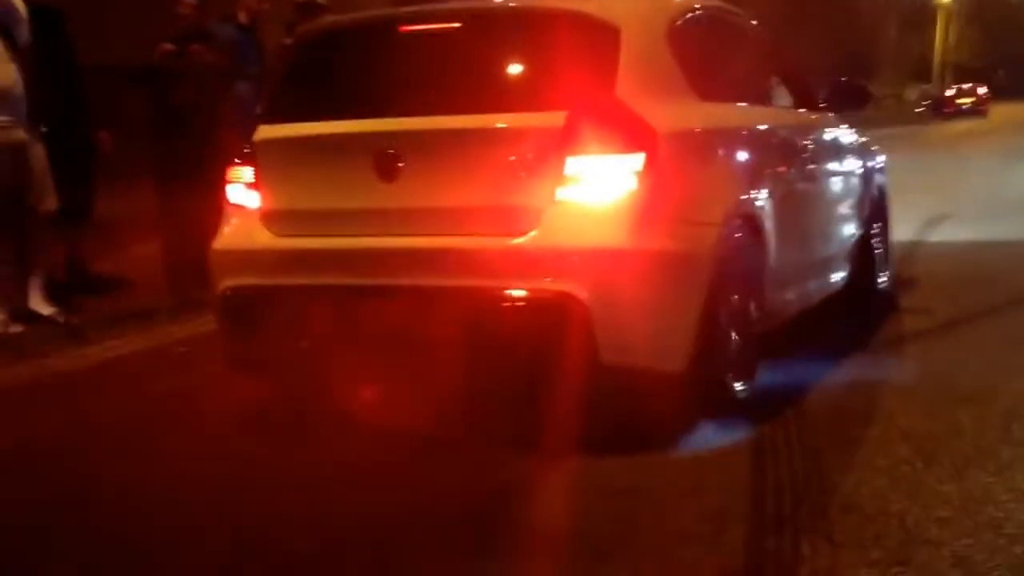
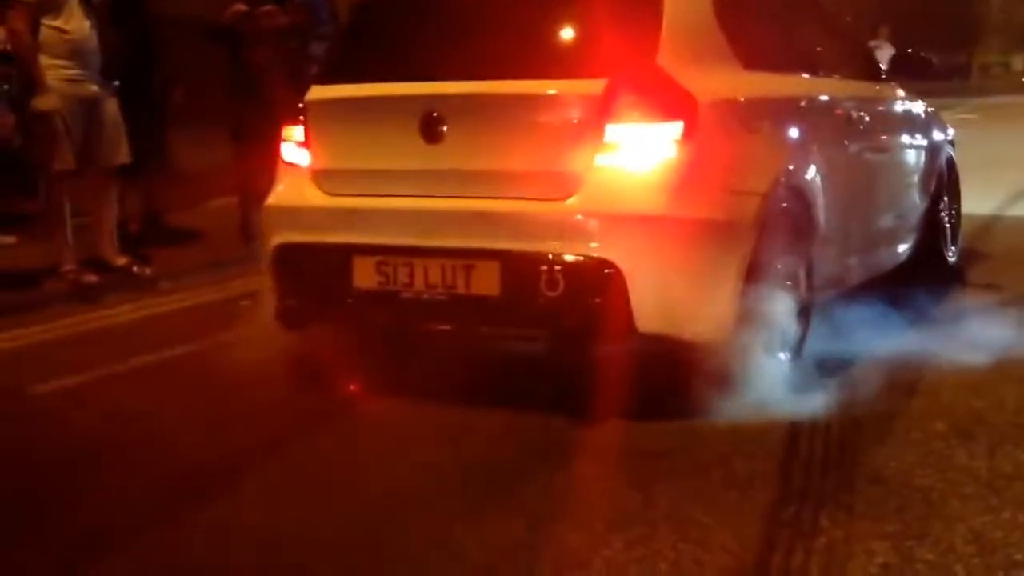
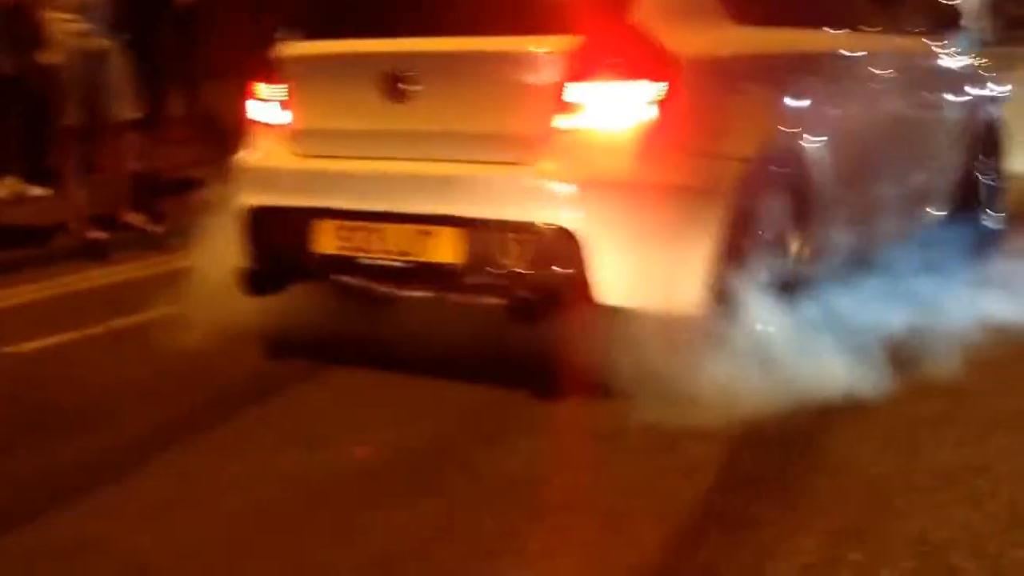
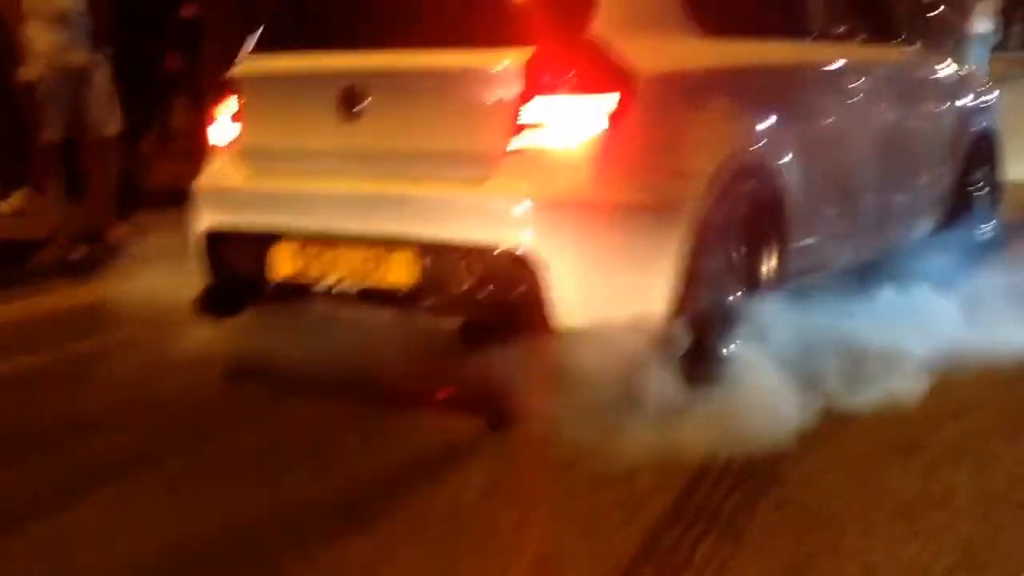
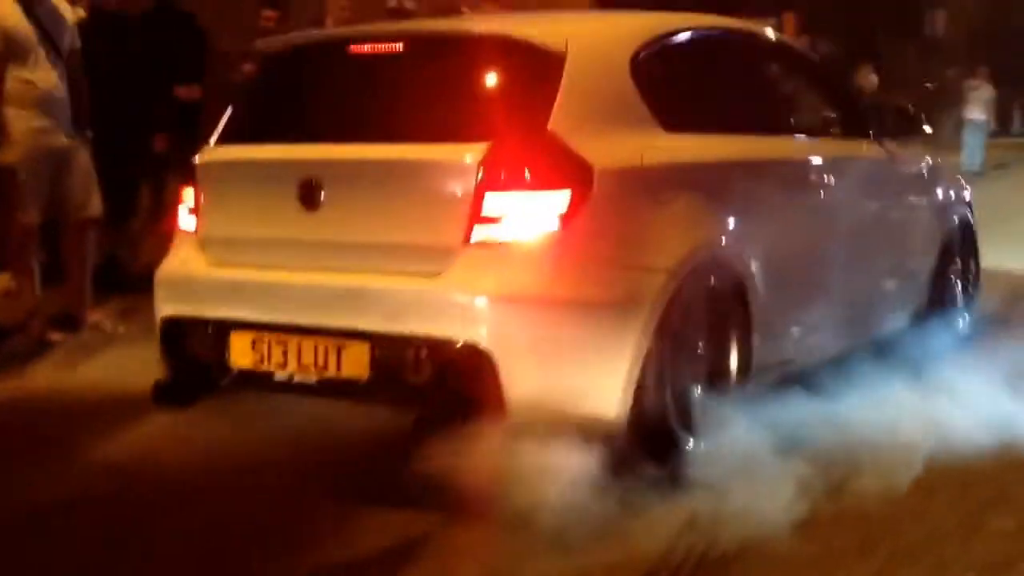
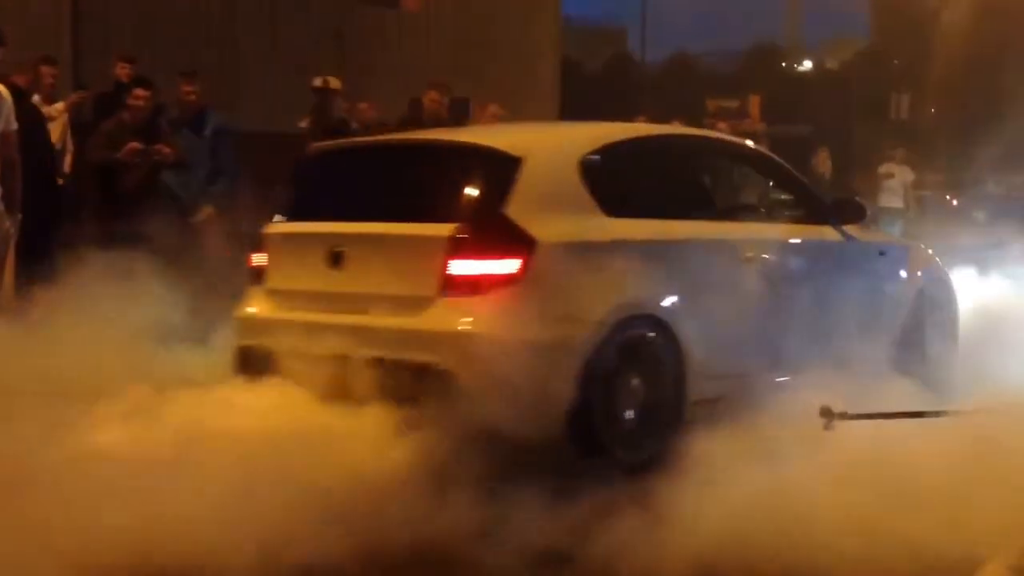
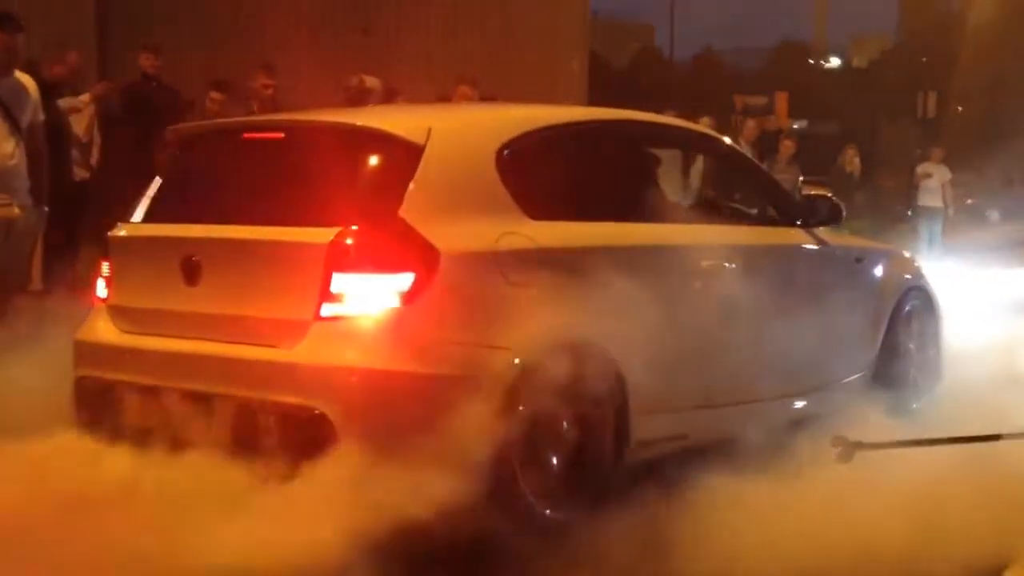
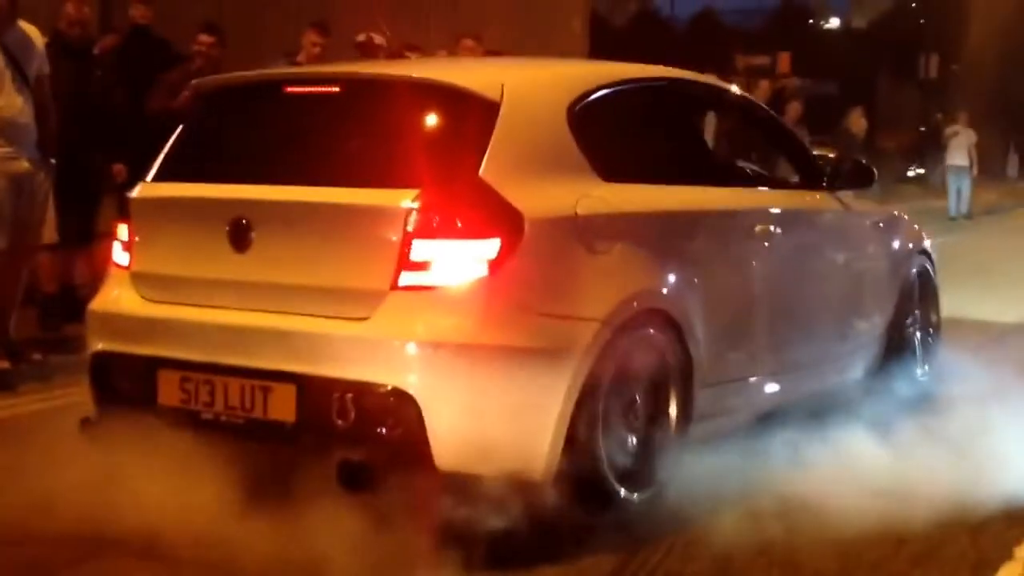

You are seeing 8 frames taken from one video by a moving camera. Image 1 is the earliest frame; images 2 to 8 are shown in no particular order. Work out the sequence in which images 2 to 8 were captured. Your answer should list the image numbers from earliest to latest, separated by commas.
2, 3, 4, 5, 8, 7, 6
